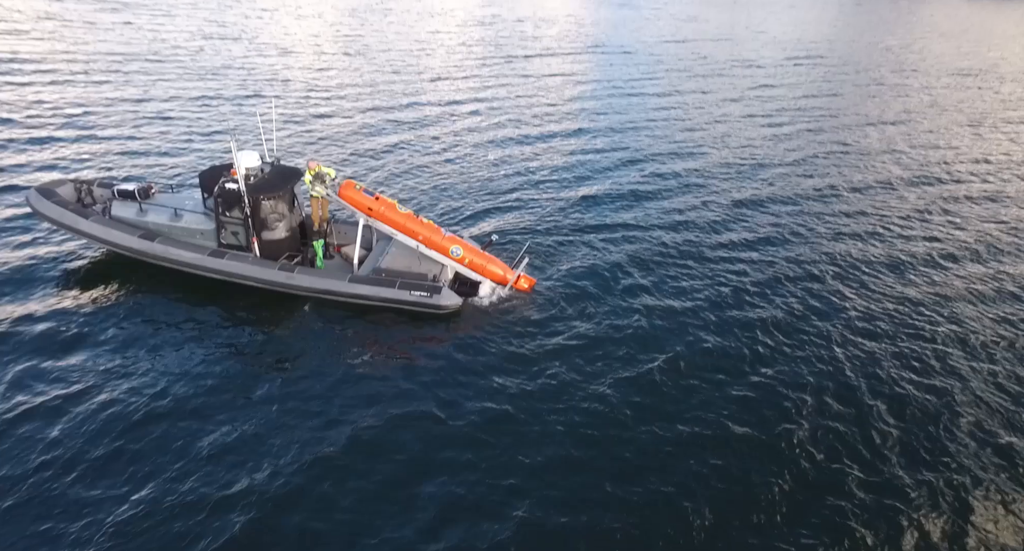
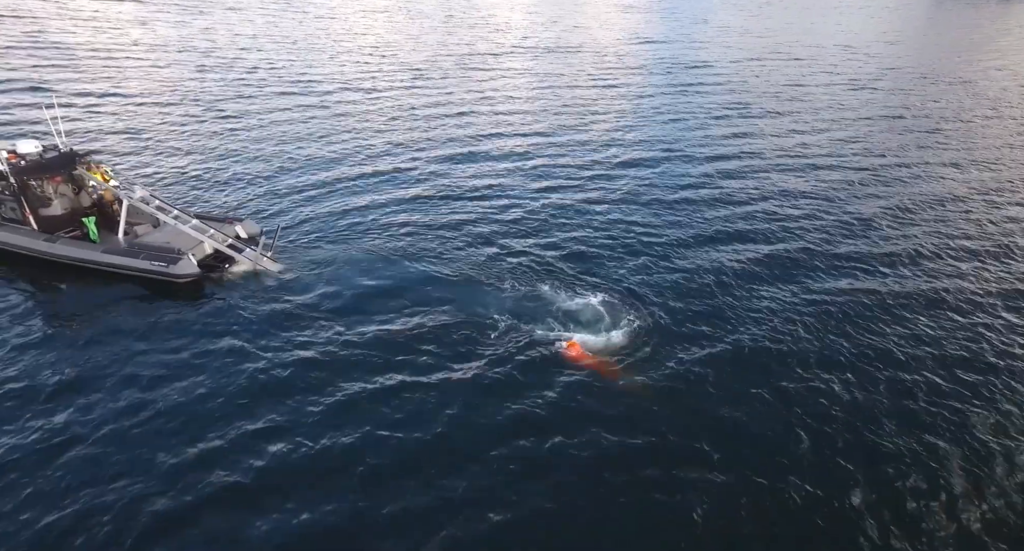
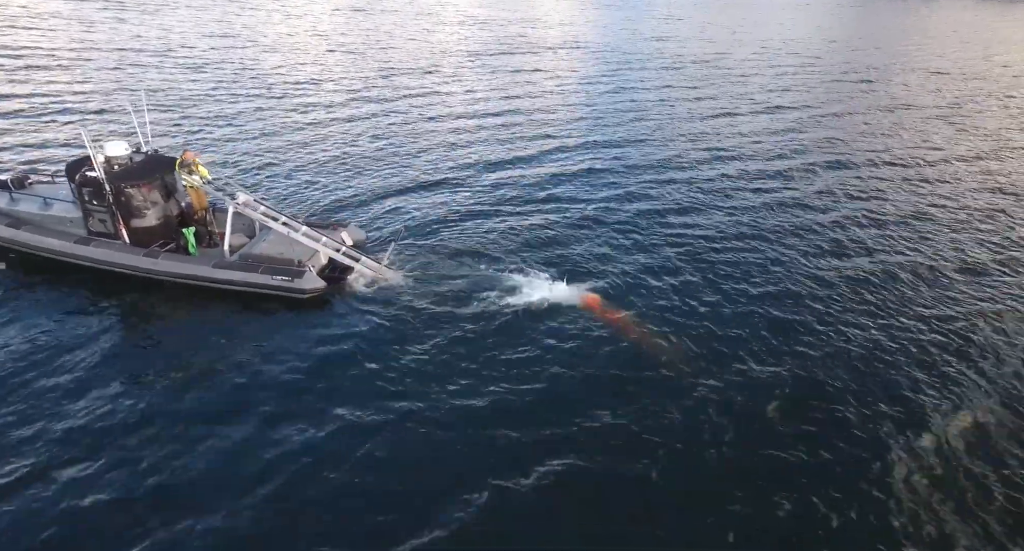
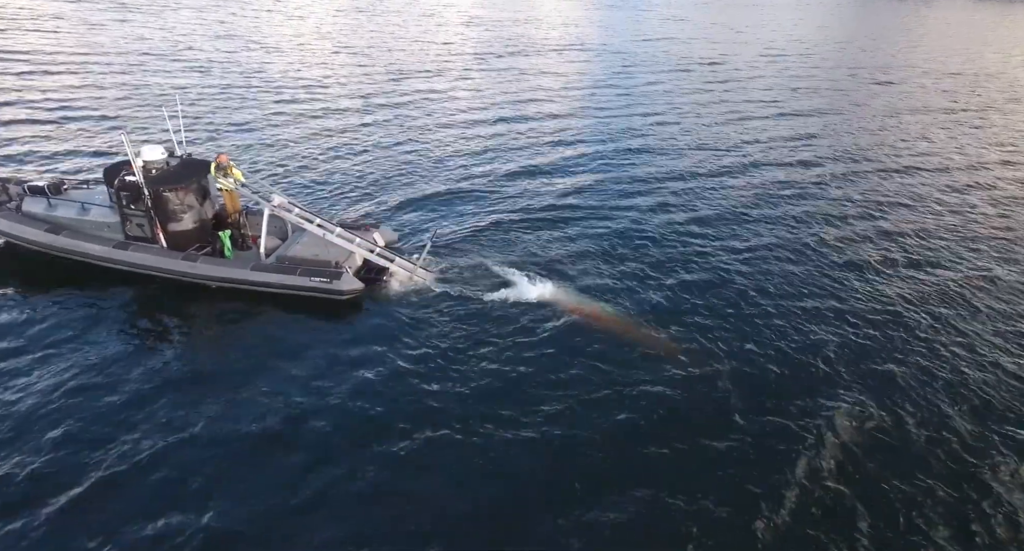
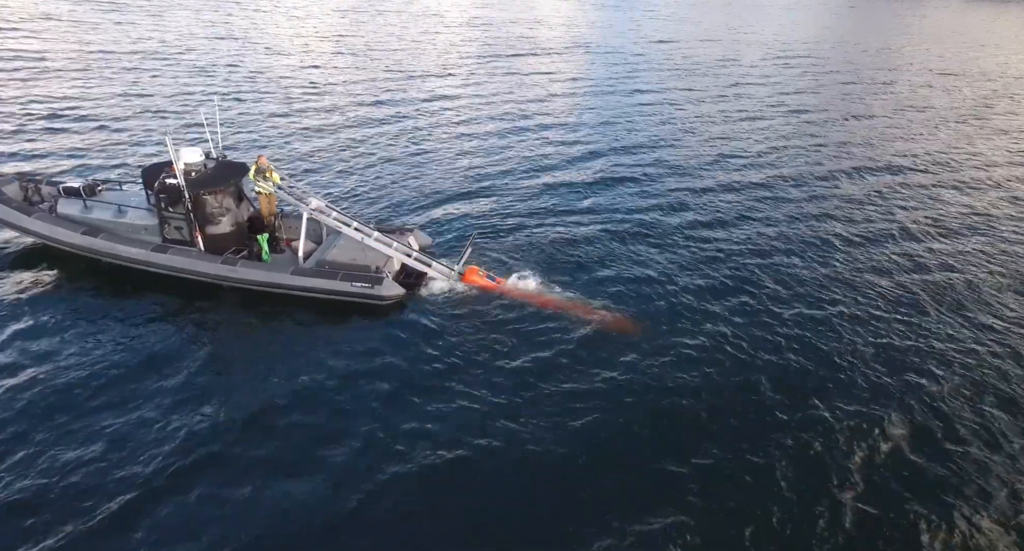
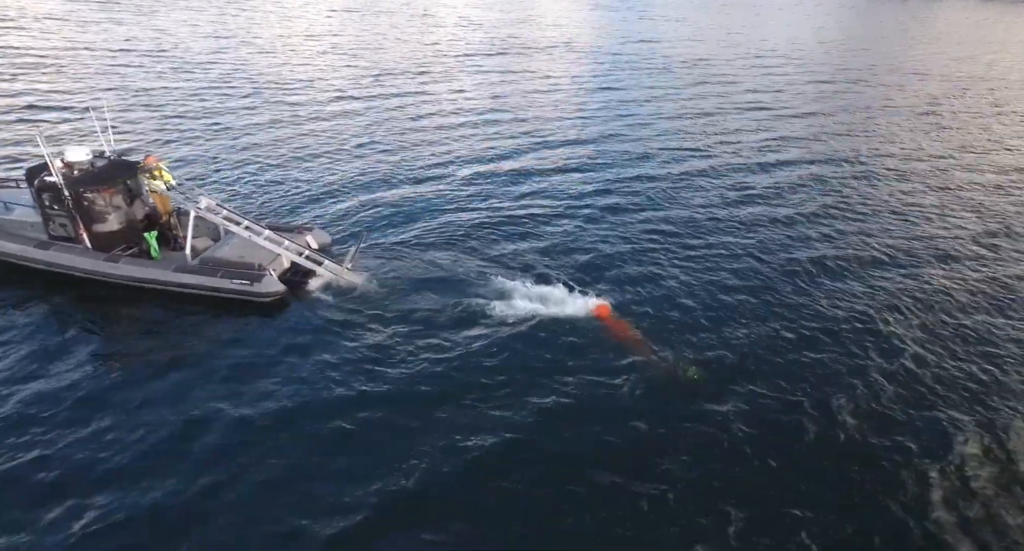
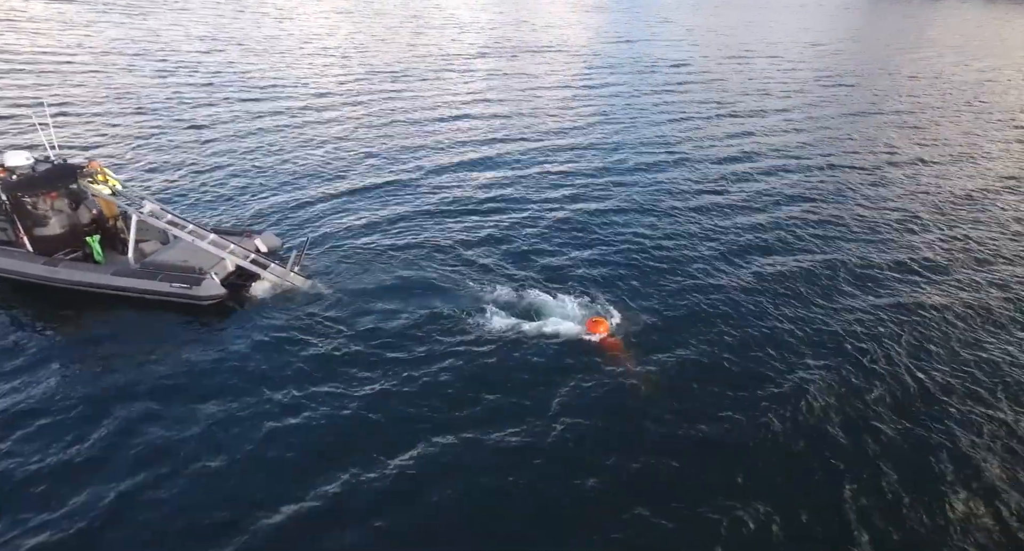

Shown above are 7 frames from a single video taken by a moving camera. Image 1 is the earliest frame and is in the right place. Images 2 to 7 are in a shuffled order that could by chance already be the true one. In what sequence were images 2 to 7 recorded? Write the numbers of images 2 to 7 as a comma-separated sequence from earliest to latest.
5, 4, 3, 6, 7, 2
